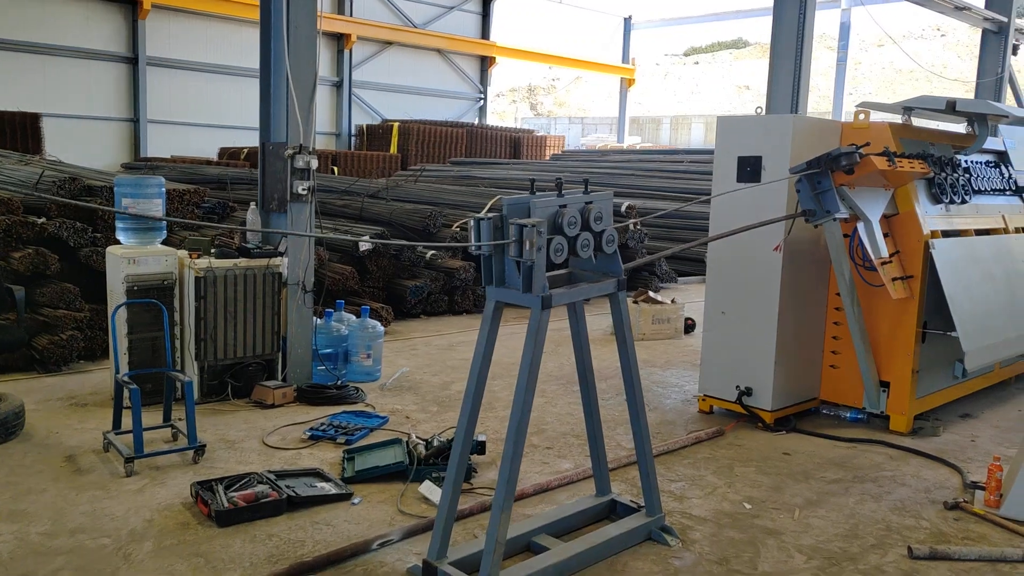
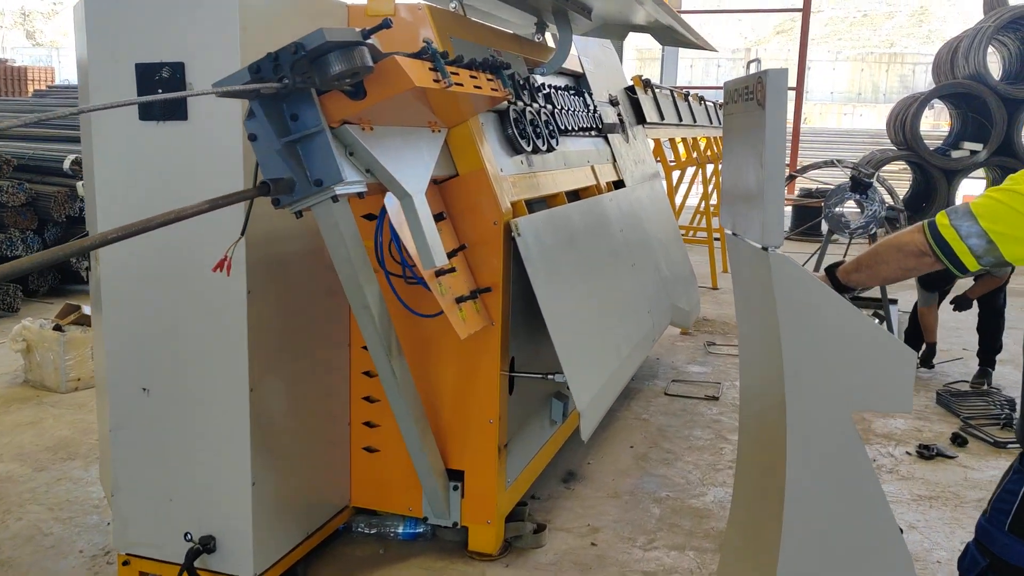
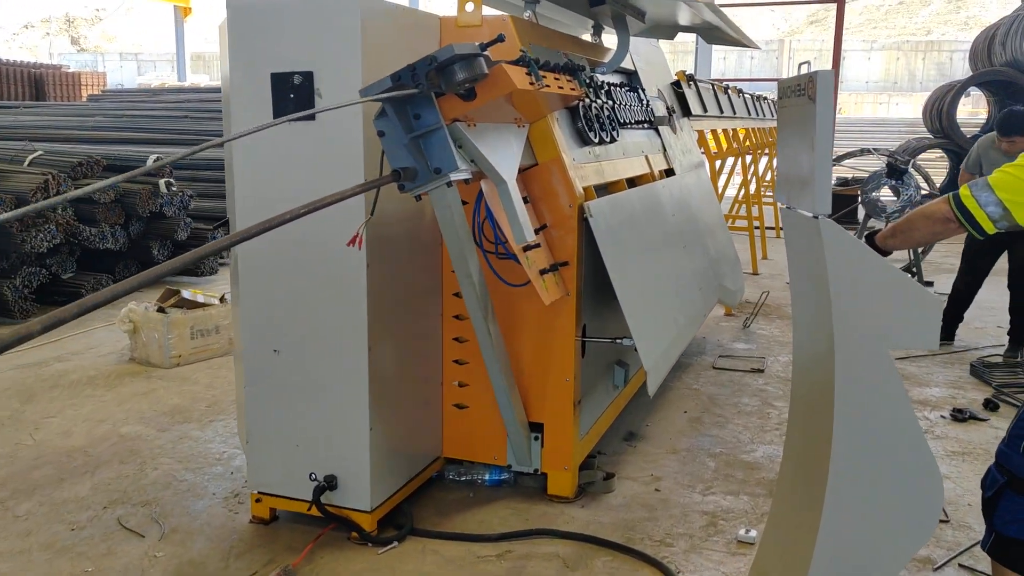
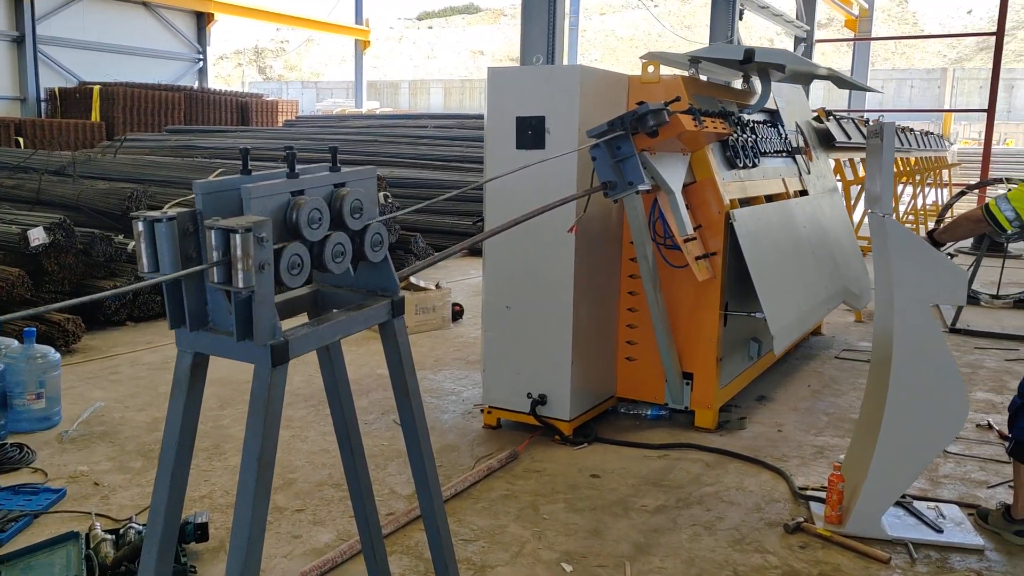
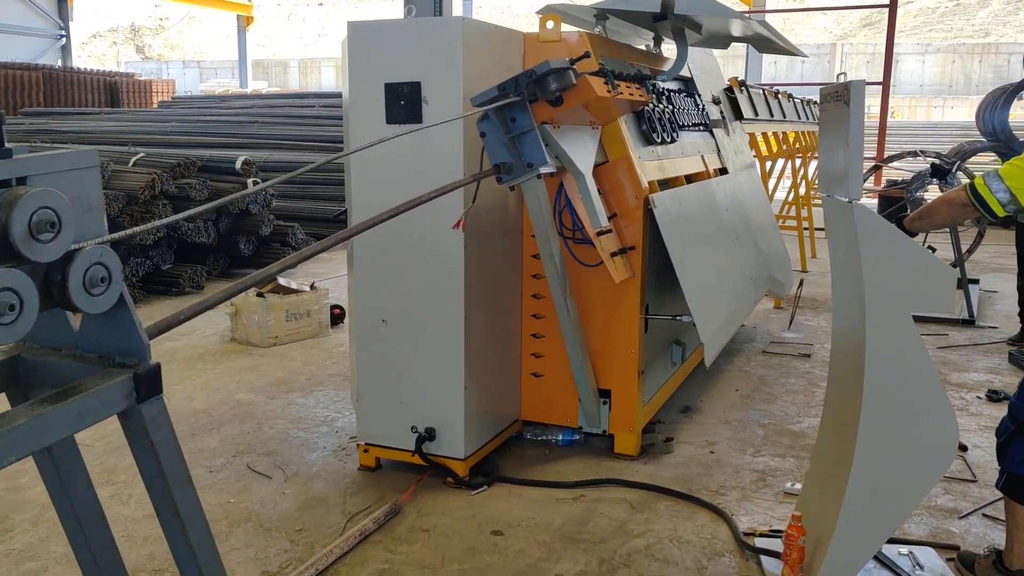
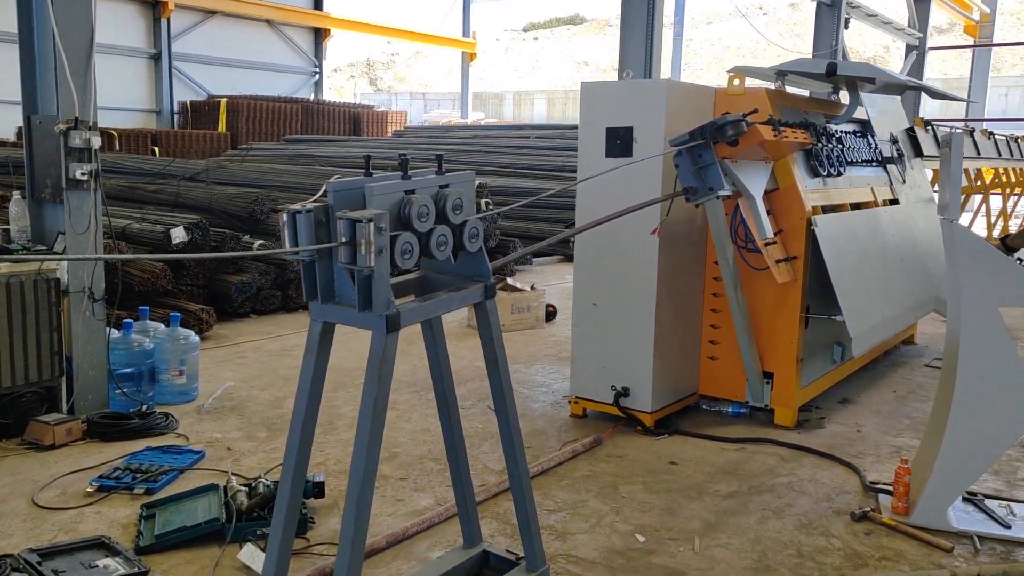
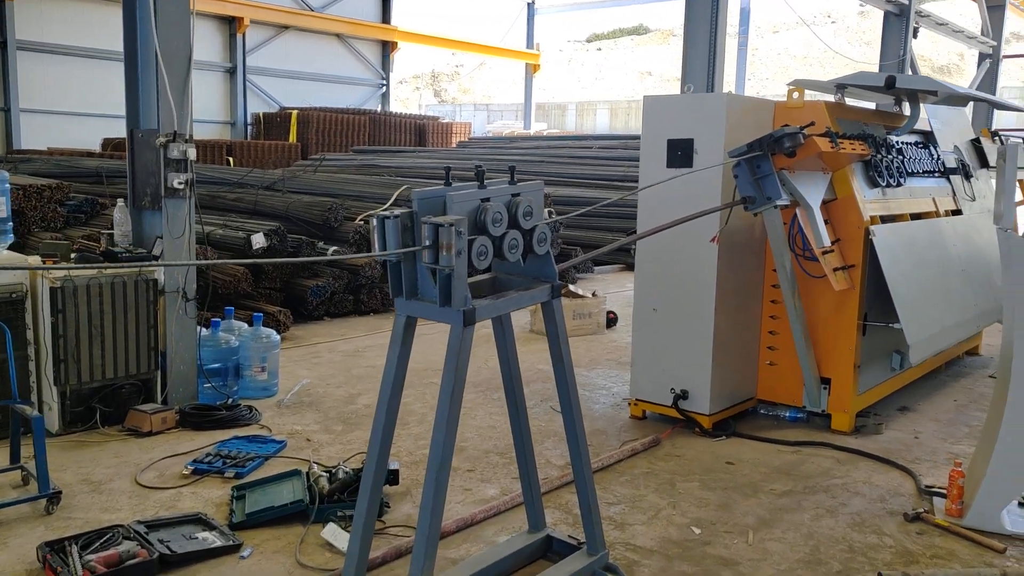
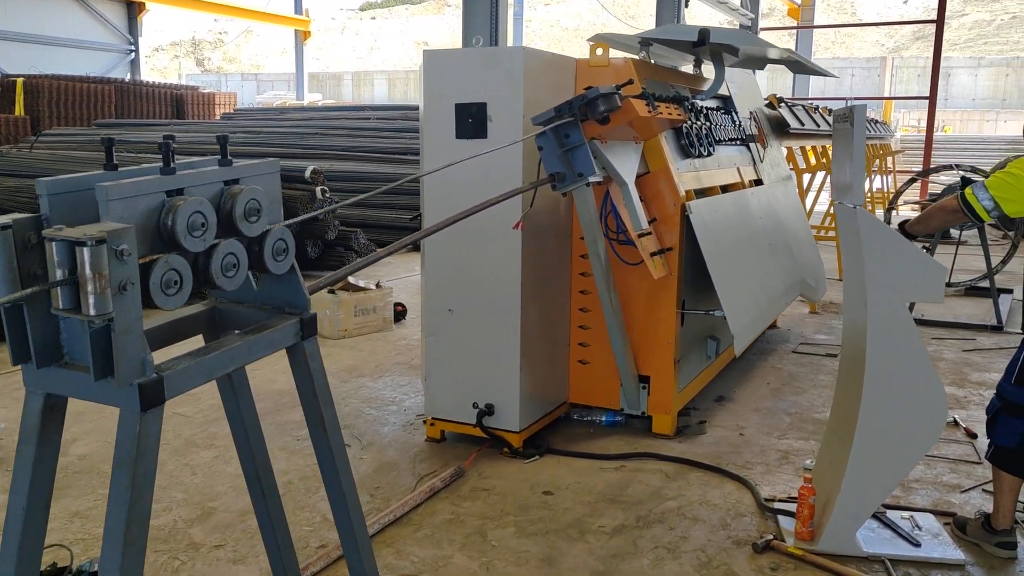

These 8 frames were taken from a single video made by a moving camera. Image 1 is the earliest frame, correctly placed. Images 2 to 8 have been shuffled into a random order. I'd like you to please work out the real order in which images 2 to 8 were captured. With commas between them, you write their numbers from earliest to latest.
7, 6, 4, 8, 5, 3, 2
